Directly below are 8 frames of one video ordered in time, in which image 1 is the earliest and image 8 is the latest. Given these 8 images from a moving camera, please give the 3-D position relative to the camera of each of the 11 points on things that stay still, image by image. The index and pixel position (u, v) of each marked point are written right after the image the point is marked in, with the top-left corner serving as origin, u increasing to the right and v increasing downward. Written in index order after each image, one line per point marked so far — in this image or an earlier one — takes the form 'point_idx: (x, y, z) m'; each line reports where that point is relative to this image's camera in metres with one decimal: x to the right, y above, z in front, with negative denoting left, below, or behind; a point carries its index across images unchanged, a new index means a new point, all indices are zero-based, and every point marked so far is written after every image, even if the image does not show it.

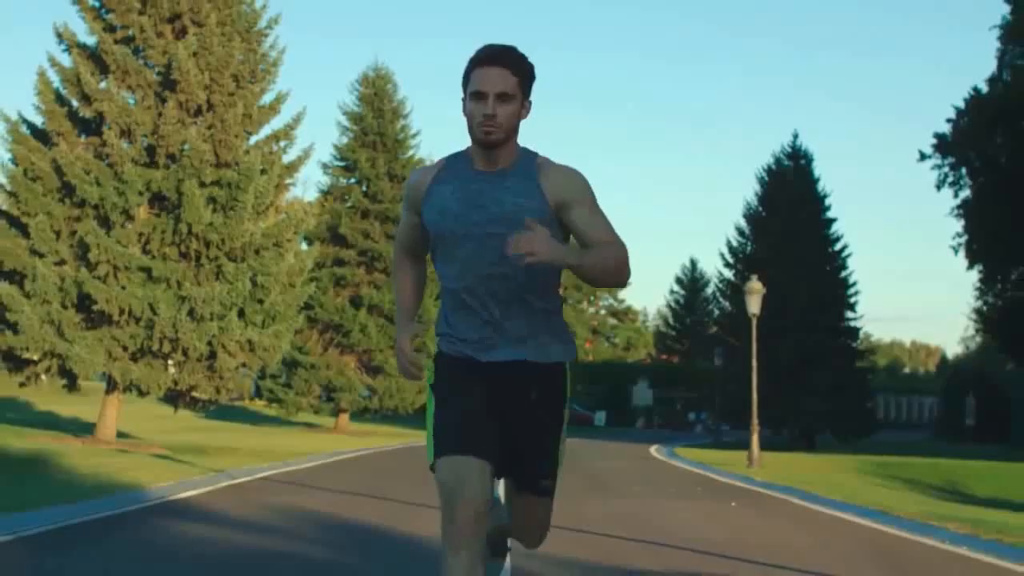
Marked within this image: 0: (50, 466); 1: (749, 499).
0: (-6.4, -2.5, +19.4) m
1: (+3.2, -2.8, +18.3) m
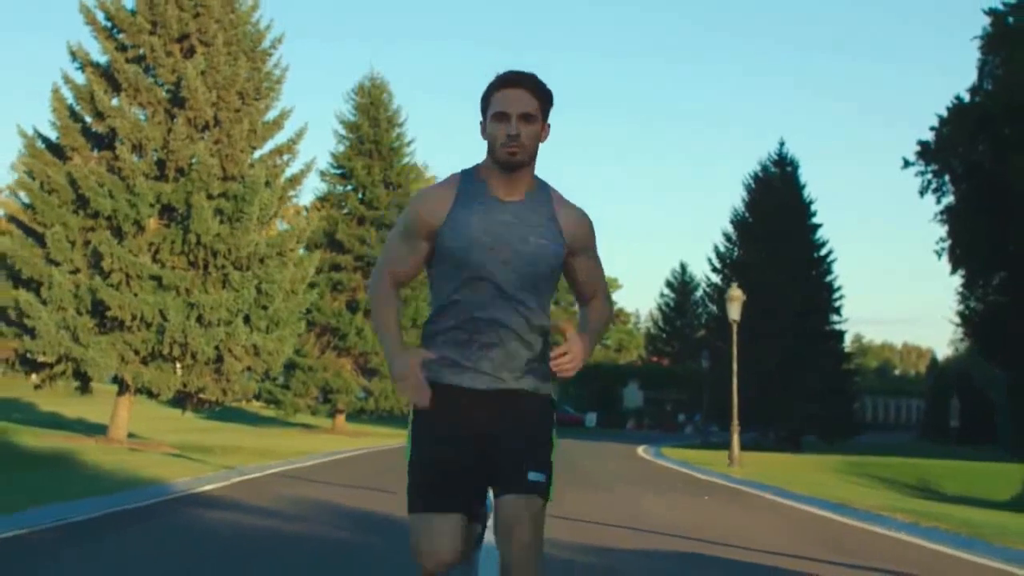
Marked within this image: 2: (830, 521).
0: (-6.5, -2.6, +20.7) m
1: (+3.1, -2.9, +19.7) m
2: (+3.4, -2.5, +15.1) m
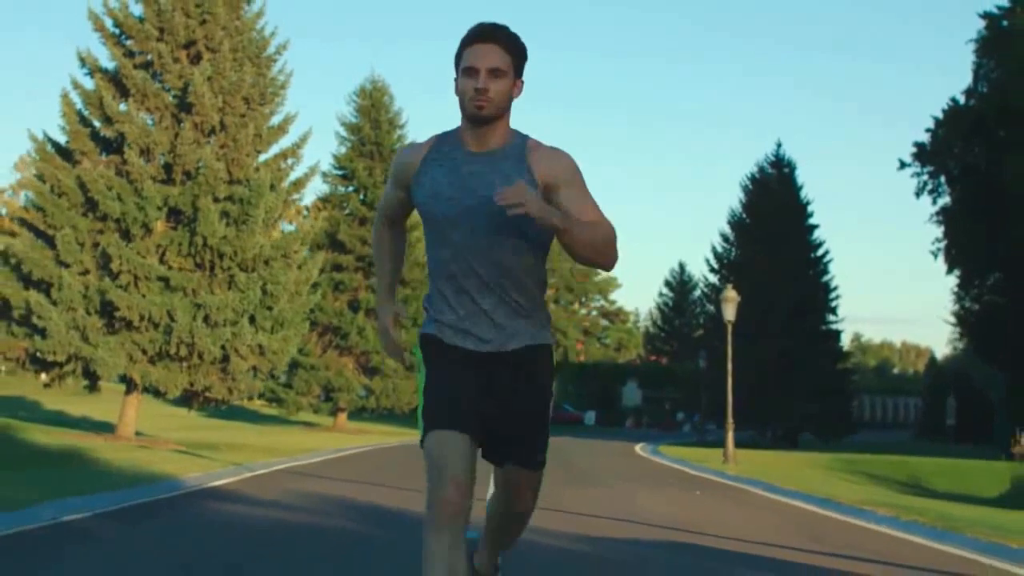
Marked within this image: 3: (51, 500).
0: (-6.5, -2.6, +21.4) m
1: (+3.1, -2.9, +20.3) m
2: (+3.4, -2.5, +15.7) m
3: (-4.6, -2.1, +13.9) m
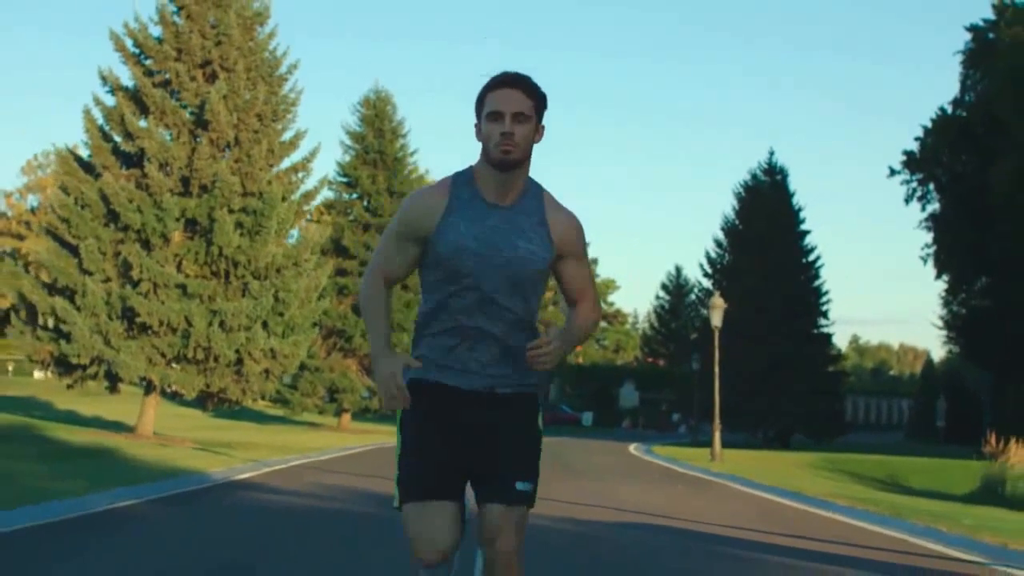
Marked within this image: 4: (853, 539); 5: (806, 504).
0: (-6.5, -2.8, +22.9) m
1: (+3.0, -3.1, +21.9) m
2: (+3.4, -2.7, +17.3) m
3: (-4.7, -2.2, +15.5) m
4: (+3.3, -2.4, +13.6) m
5: (+3.7, -2.7, +17.6) m
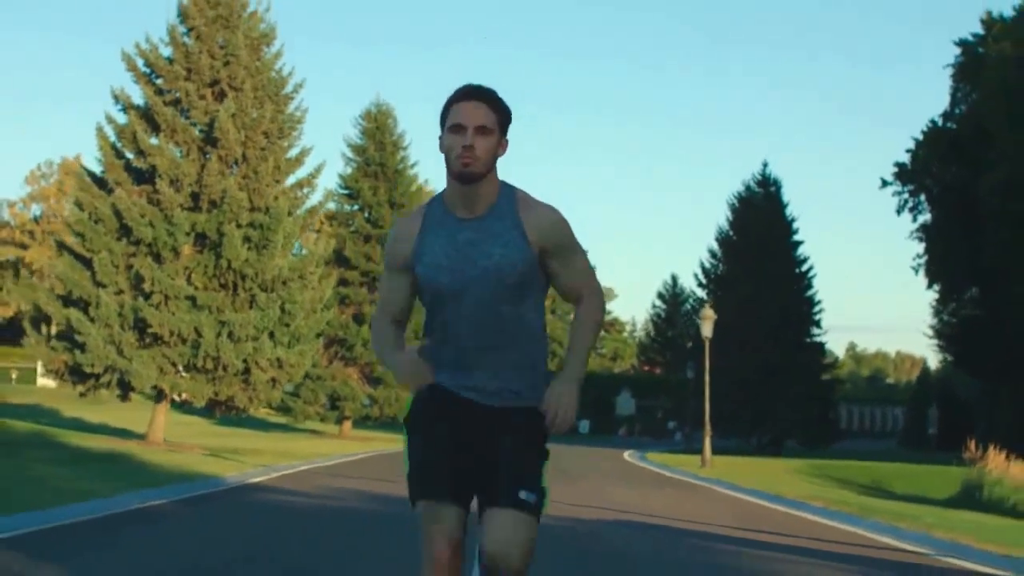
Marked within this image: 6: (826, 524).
0: (-6.6, -3.0, +24.0) m
1: (+3.0, -3.3, +23.0) m
2: (+3.3, -2.9, +18.4) m
3: (-4.7, -2.4, +16.6) m
4: (+3.3, -2.6, +14.7) m
5: (+3.6, -2.9, +18.7) m
6: (+3.5, -2.7, +15.8) m
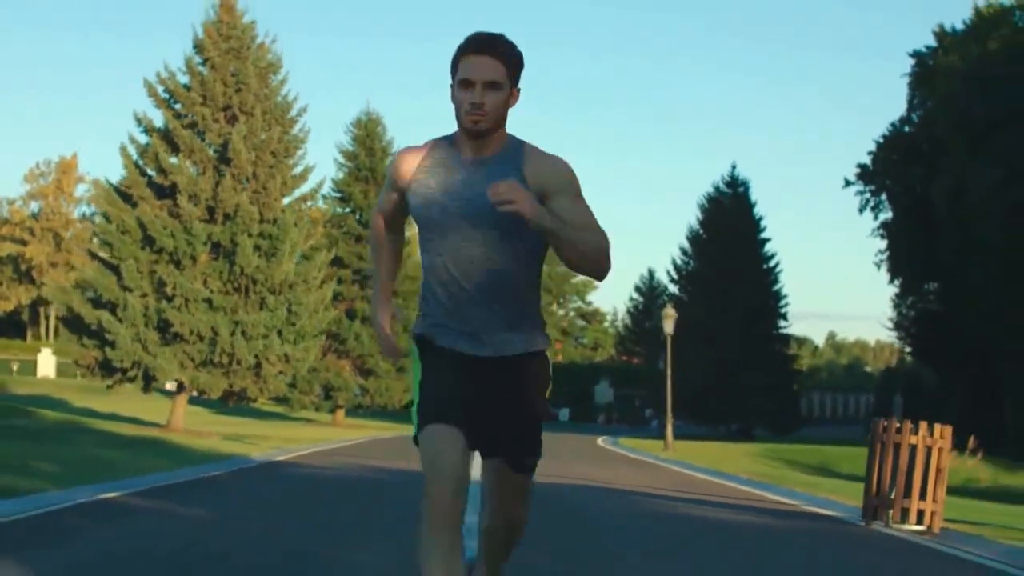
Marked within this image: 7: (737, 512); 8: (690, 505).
0: (-6.9, -3.1, +27.7) m
1: (+2.6, -3.4, +26.7) m
2: (+3.0, -3.0, +22.2) m
3: (-5.0, -2.6, +20.3) m
4: (+3.0, -2.8, +18.5) m
5: (+3.3, -3.1, +22.5) m
6: (+3.3, -2.9, +19.6) m
7: (+2.7, -2.7, +16.8) m
8: (+2.2, -2.7, +17.5) m
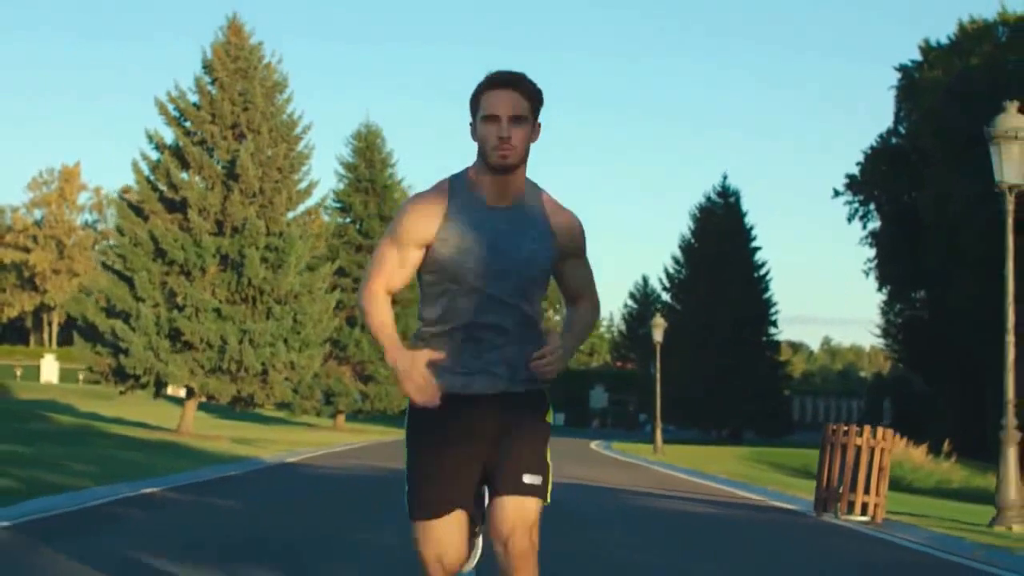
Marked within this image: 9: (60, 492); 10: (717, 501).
0: (-7.0, -3.3, +29.2) m
1: (+2.6, -3.7, +28.3) m
2: (+3.0, -3.3, +23.7) m
3: (-5.0, -2.8, +21.8) m
4: (+3.0, -3.0, +20.0) m
5: (+3.2, -3.3, +24.0) m
6: (+3.2, -3.1, +21.1) m
7: (+2.6, -2.9, +18.3) m
8: (+2.2, -2.9, +19.0) m
9: (-5.3, -2.4, +16.5) m
10: (+2.8, -2.9, +19.3) m
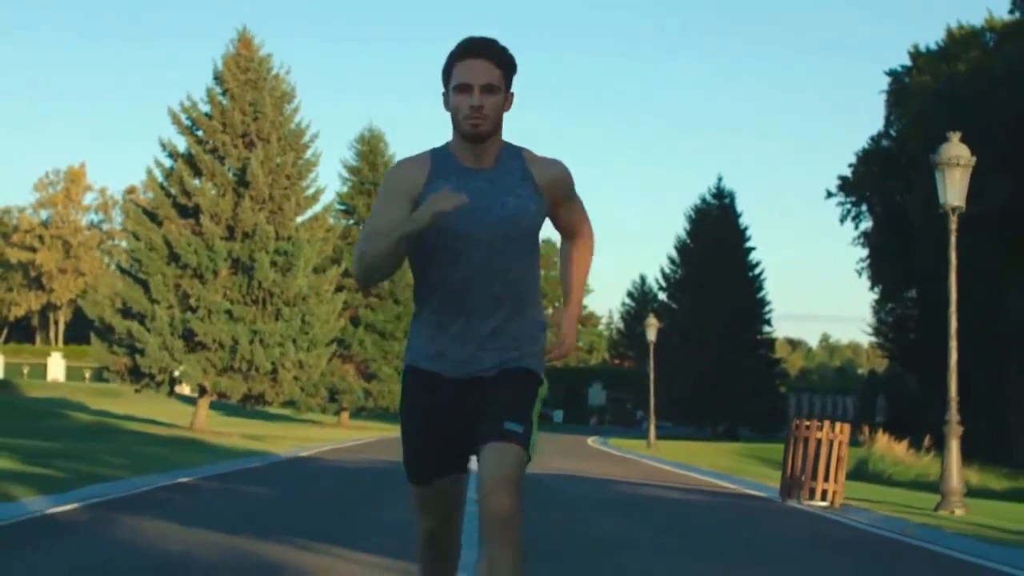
0: (-7.1, -3.4, +30.7) m
1: (+2.5, -3.7, +29.8) m
2: (+2.9, -3.3, +25.2) m
3: (-5.1, -2.9, +23.3) m
4: (+2.9, -3.1, +21.5) m
5: (+3.2, -3.4, +25.6) m
6: (+3.2, -3.2, +22.7) m
7: (+2.6, -3.0, +19.8) m
8: (+2.1, -3.0, +20.6) m
9: (-5.4, -2.5, +18.0) m
10: (+2.8, -3.0, +20.8) m
